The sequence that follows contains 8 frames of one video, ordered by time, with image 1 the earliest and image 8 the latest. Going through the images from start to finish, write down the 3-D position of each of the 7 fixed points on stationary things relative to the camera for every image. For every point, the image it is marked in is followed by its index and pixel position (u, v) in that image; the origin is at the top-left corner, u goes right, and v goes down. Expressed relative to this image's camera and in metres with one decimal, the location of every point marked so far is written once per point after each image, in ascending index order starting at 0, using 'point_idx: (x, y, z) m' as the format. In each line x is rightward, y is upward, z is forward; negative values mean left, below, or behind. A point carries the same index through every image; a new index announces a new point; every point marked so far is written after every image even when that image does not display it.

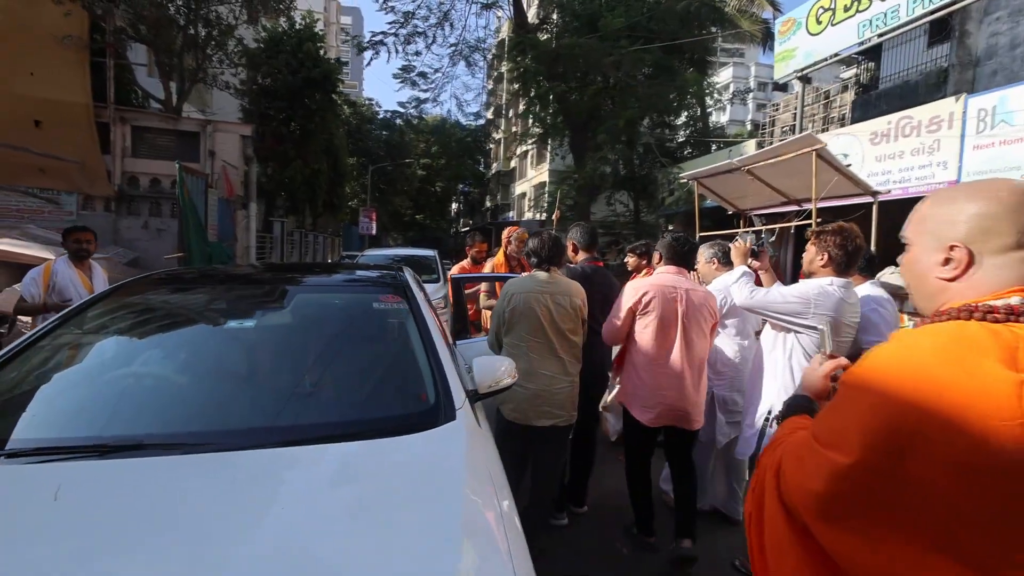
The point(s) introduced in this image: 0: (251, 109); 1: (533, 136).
0: (-8.3, +5.7, +15.3) m
1: (+0.7, +4.9, +15.5) m
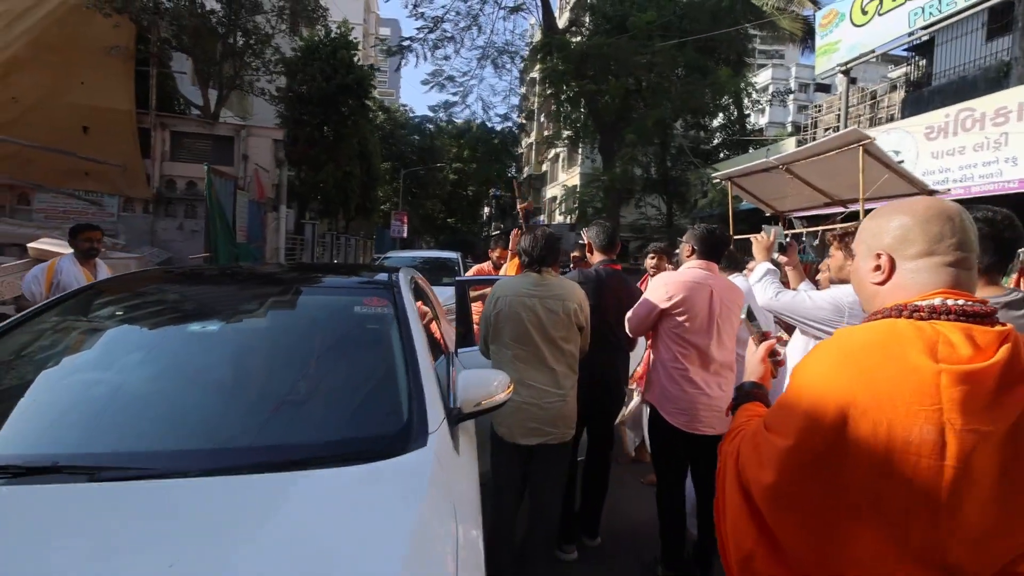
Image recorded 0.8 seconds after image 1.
0: (-7.4, +5.7, +15.6) m
1: (+1.6, +4.7, +15.2) m
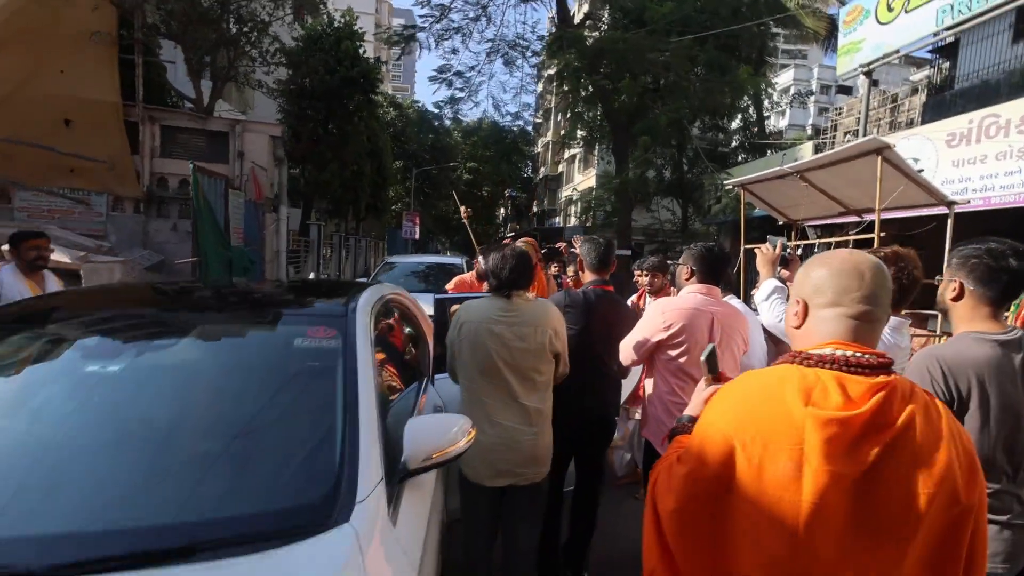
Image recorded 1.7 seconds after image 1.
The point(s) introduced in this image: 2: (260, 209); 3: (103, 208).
0: (-7.1, +5.6, +15.4) m
1: (+1.9, +4.5, +14.7) m
2: (-6.1, +1.9, +11.7) m
3: (-7.6, +1.5, +9.1) m
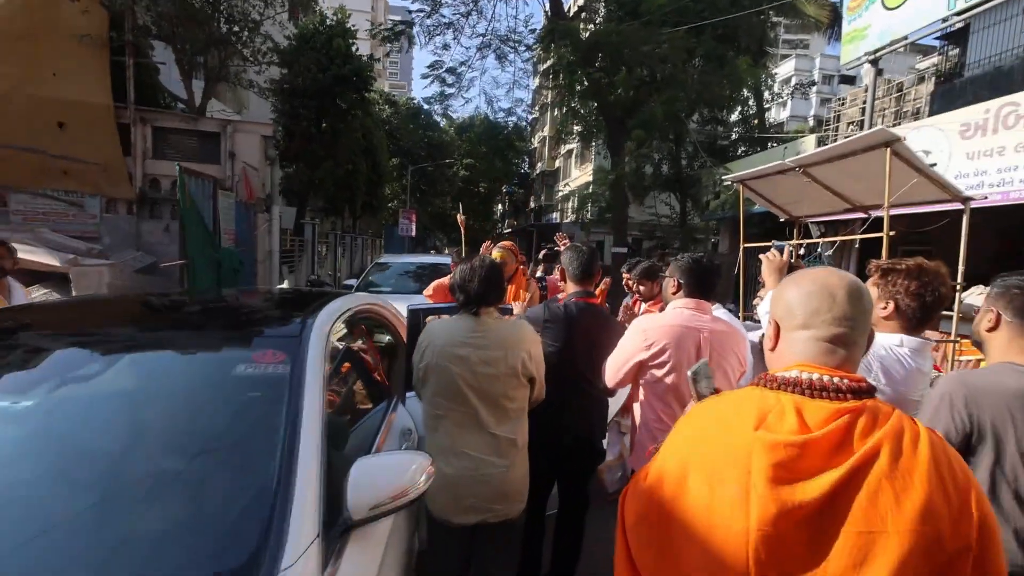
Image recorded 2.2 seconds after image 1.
0: (-7.2, +5.6, +15.1) m
1: (+1.8, +4.6, +14.5) m
2: (-6.2, +1.9, +11.5) m
3: (-7.7, +1.4, +9.0) m
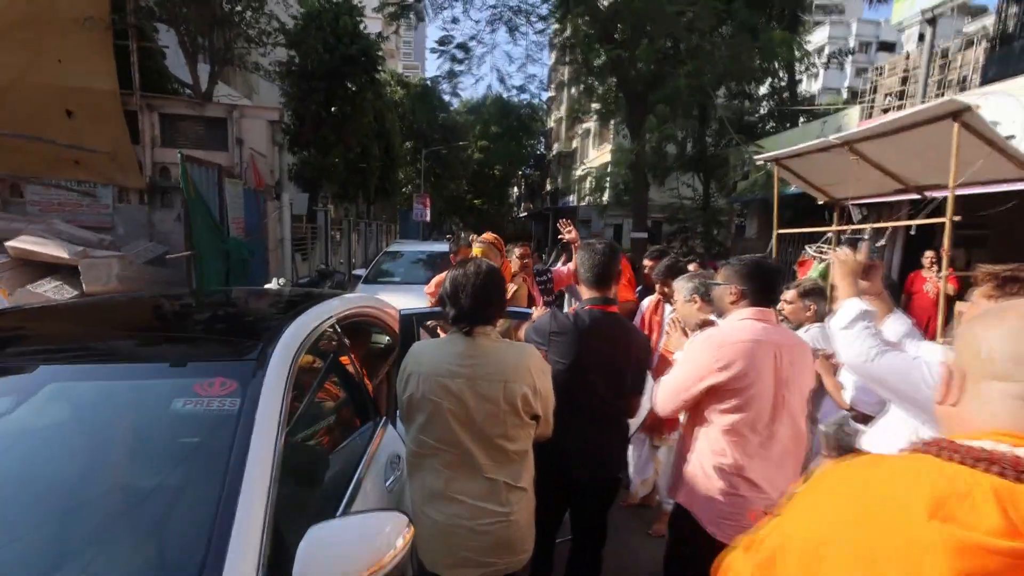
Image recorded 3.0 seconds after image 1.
0: (-6.8, +6.0, +14.9) m
1: (+2.2, +5.0, +14.0) m
2: (-5.8, +2.1, +11.4) m
3: (-7.4, +1.6, +8.9) m
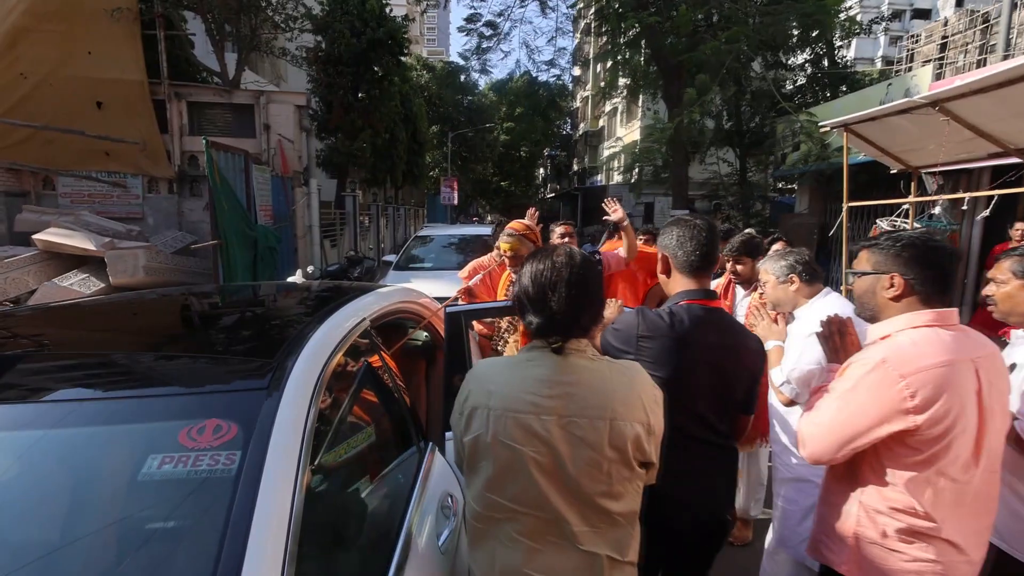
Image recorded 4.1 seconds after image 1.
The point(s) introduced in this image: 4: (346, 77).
0: (-5.9, +6.4, +14.6) m
1: (+3.0, +5.5, +13.2) m
2: (-5.1, +2.4, +11.2) m
3: (-6.8, +1.8, +8.8) m
4: (-5.0, +6.4, +14.5) m
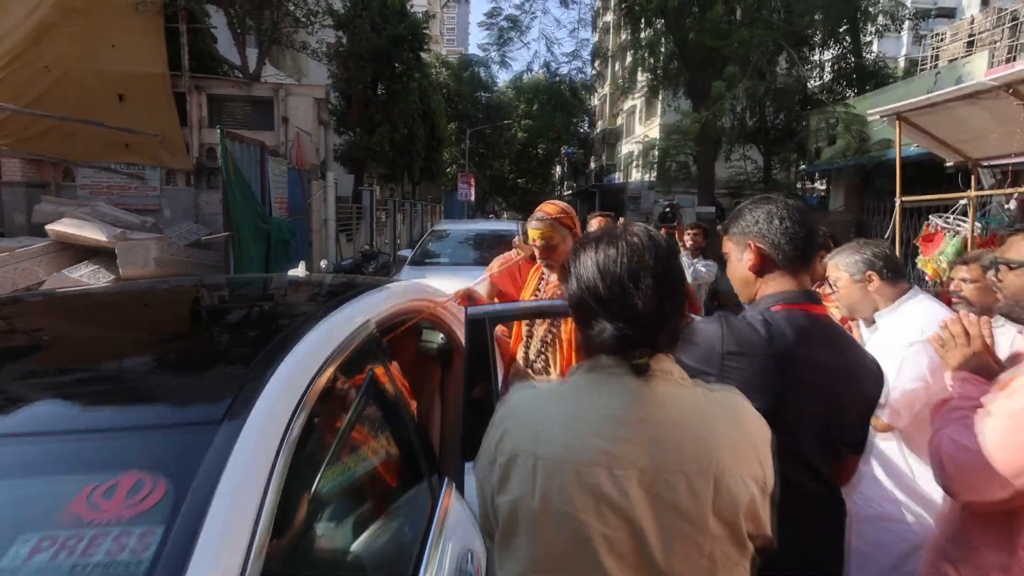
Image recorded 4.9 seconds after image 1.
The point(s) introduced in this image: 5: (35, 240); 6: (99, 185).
0: (-5.3, +6.5, +14.4) m
1: (+3.5, +5.5, +12.8) m
2: (-4.7, +2.5, +11.0) m
3: (-6.5, +1.9, +8.7) m
4: (-4.4, +6.5, +14.3) m
5: (-6.4, +0.7, +6.5) m
6: (-7.1, +1.8, +8.3) m
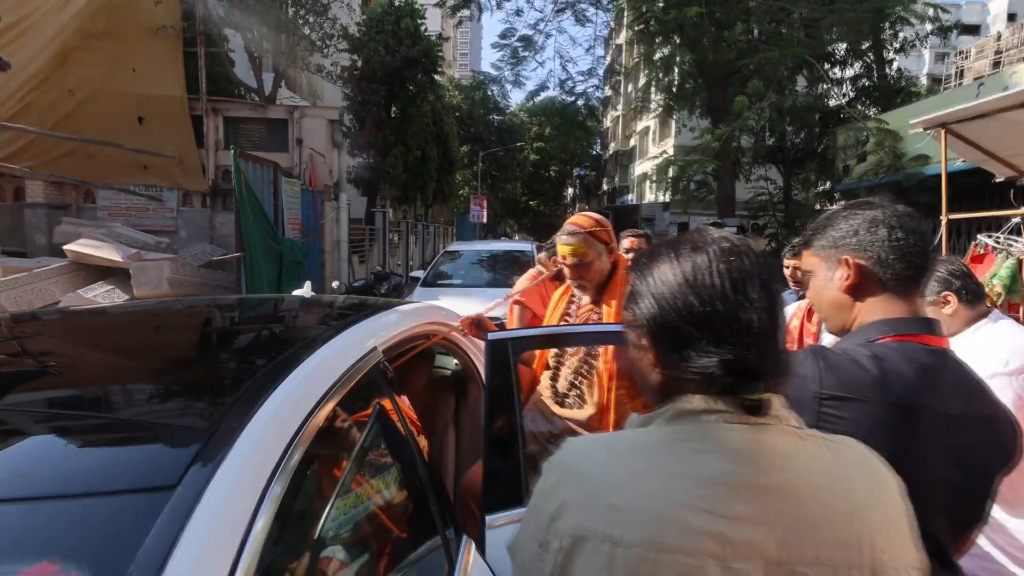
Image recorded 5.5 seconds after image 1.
0: (-4.9, +5.9, +14.6) m
1: (+3.9, +4.9, +12.7) m
2: (-4.4, +2.1, +11.0) m
3: (-6.2, +1.5, +8.7) m
4: (-4.0, +5.9, +14.5) m
5: (-6.2, +0.4, +6.5) m
6: (-6.9, +1.4, +8.3) m
